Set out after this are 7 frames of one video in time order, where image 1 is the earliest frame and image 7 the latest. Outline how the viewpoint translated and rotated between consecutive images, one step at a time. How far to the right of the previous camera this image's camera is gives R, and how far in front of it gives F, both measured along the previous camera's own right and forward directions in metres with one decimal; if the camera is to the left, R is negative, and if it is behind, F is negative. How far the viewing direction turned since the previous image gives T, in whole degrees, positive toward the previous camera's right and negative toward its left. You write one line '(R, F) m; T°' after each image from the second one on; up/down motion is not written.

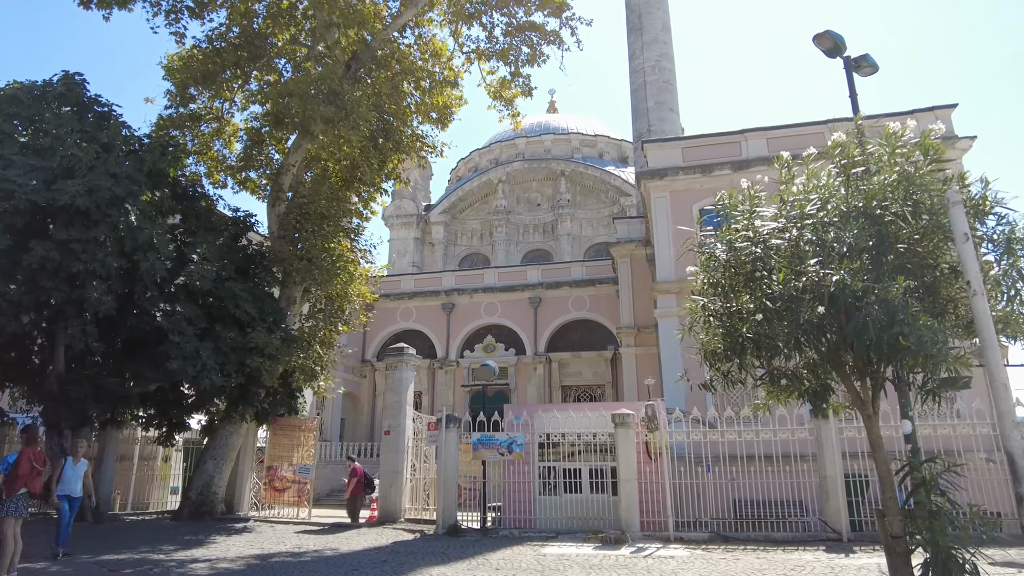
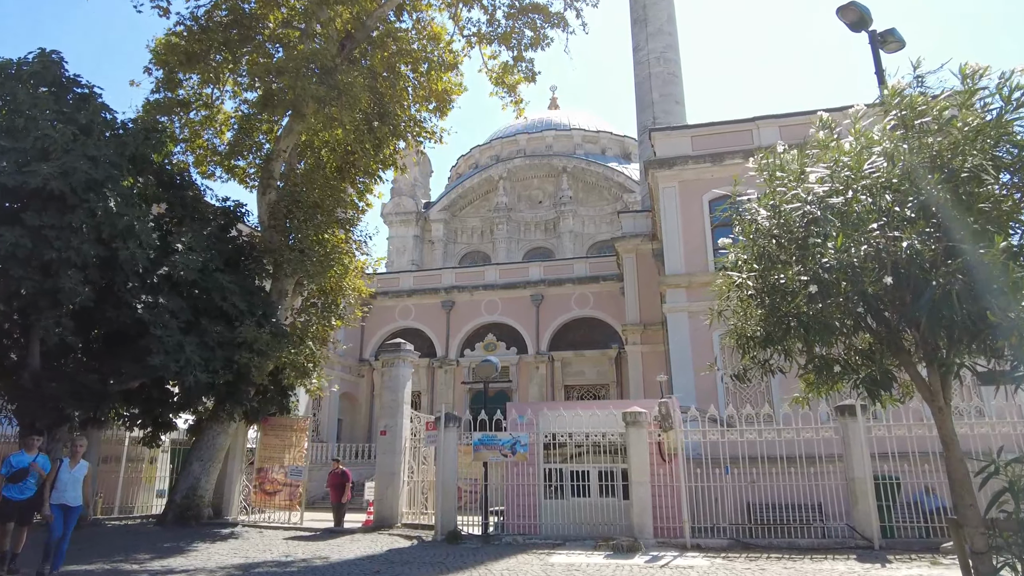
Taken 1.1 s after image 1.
(0.0, +0.6) m; 0°
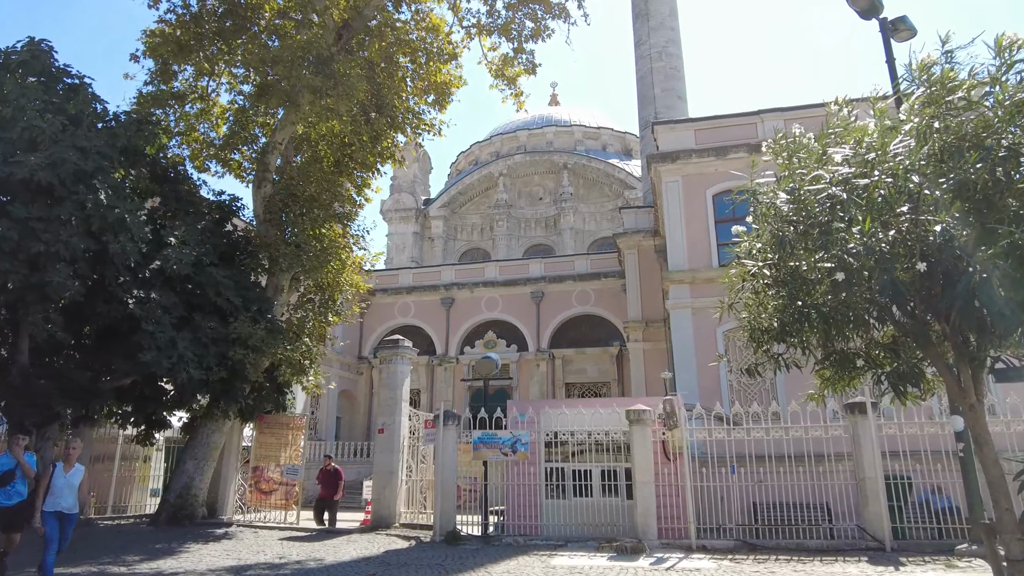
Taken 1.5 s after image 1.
(0.0, +0.2) m; 0°
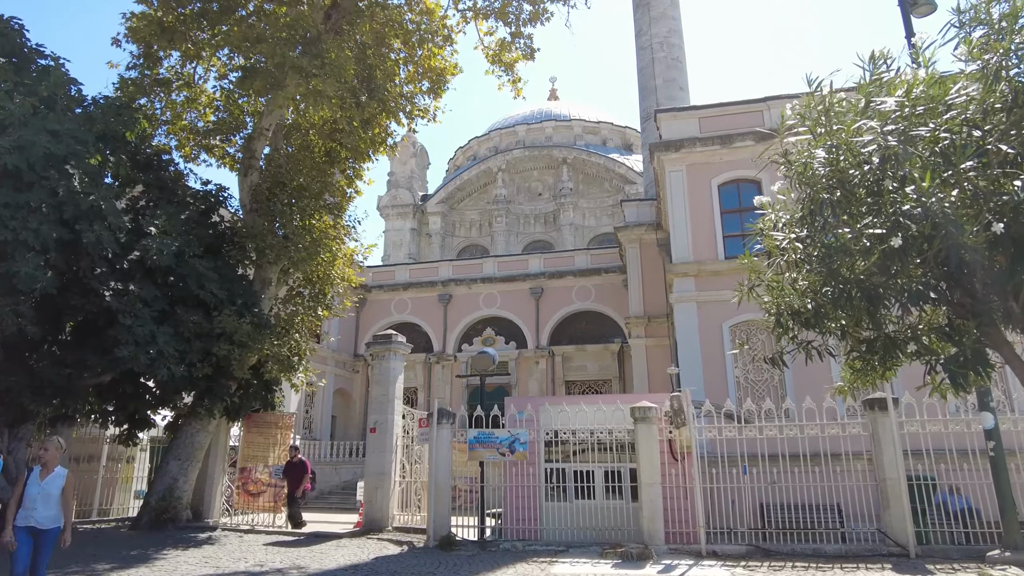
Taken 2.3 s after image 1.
(0.0, +0.5) m; 0°
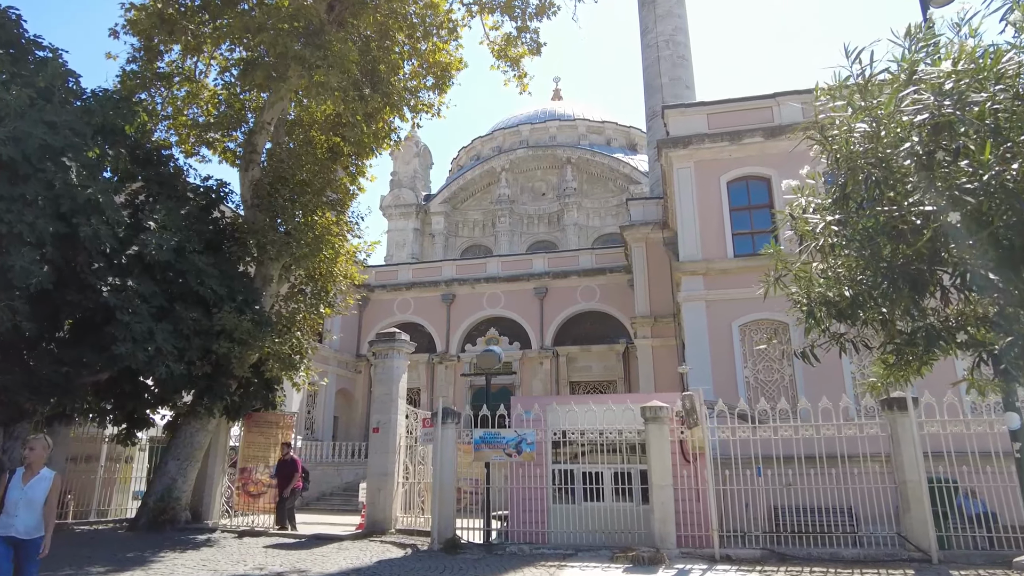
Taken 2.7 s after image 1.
(-0.1, +0.2) m; 0°
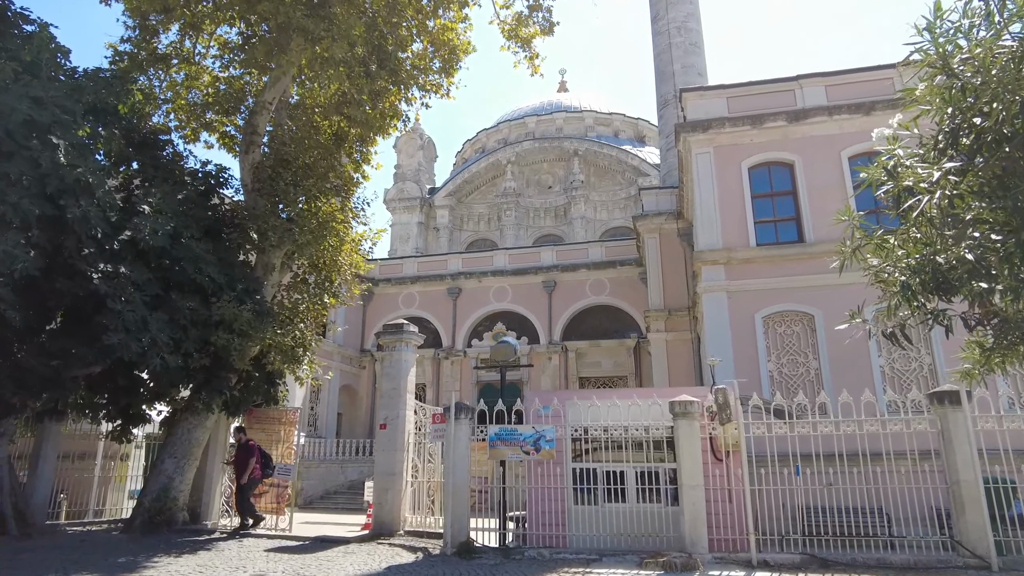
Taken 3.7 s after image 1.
(-0.2, +0.5) m; 0°
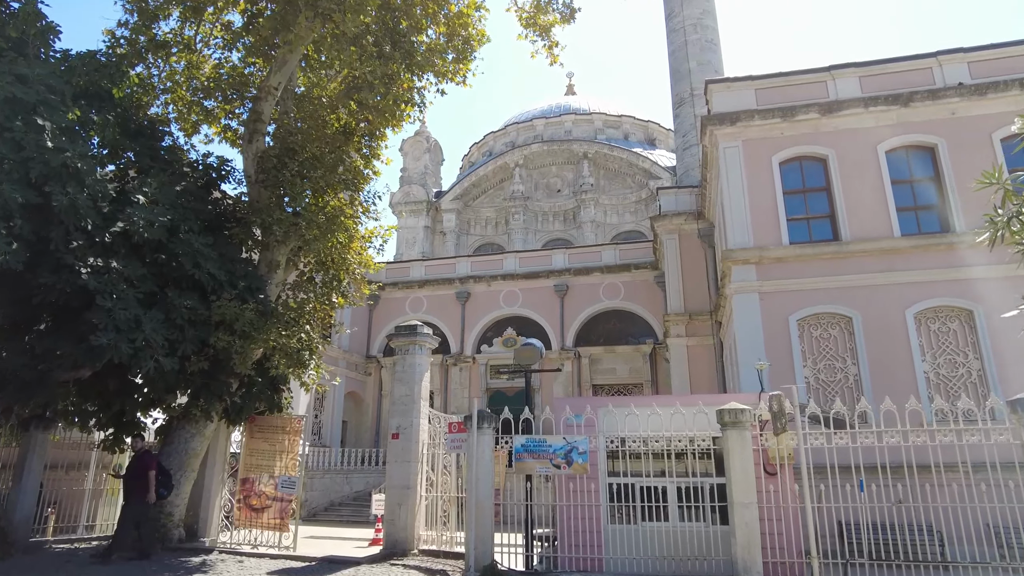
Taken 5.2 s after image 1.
(-0.3, +0.7) m; 0°
